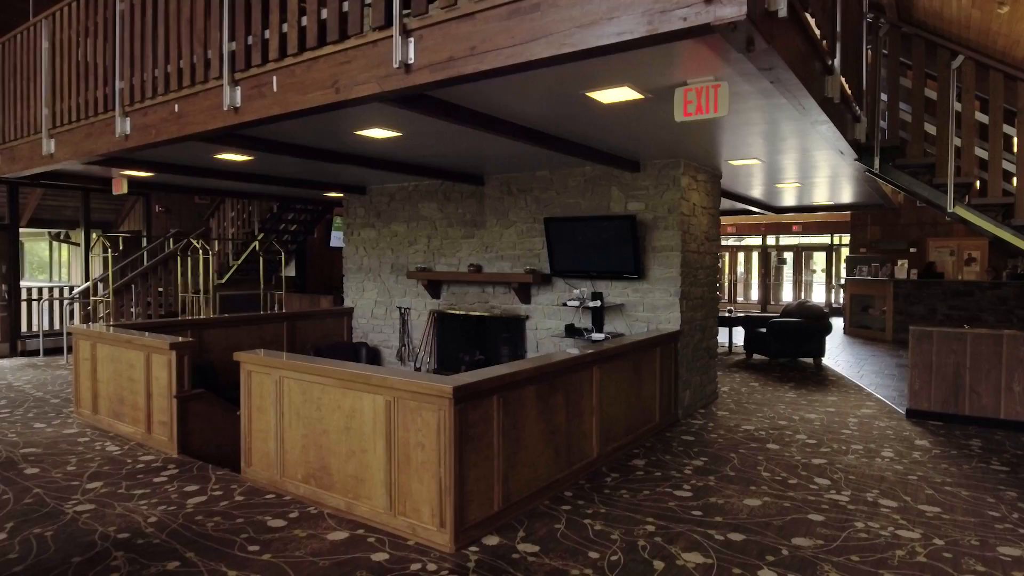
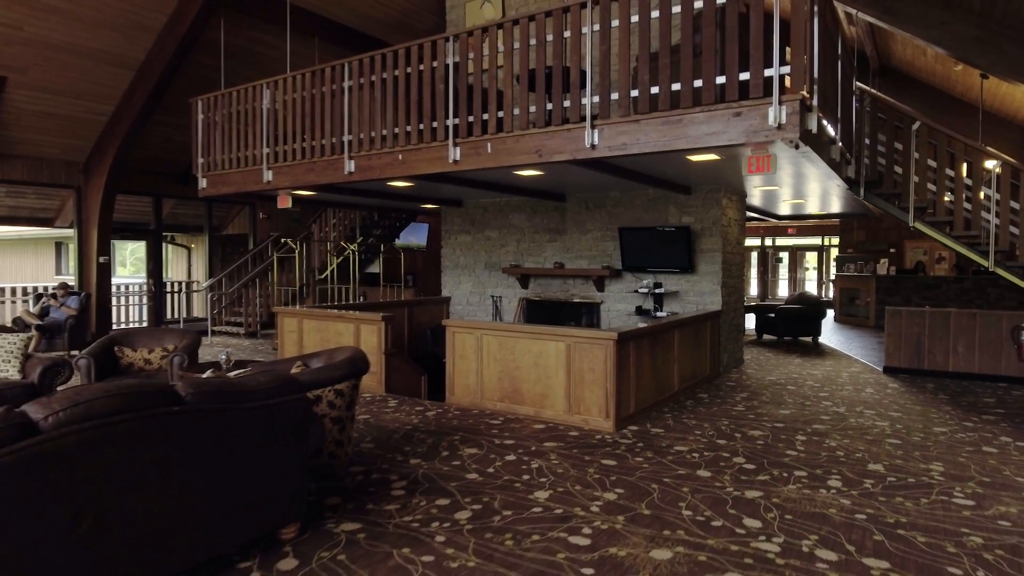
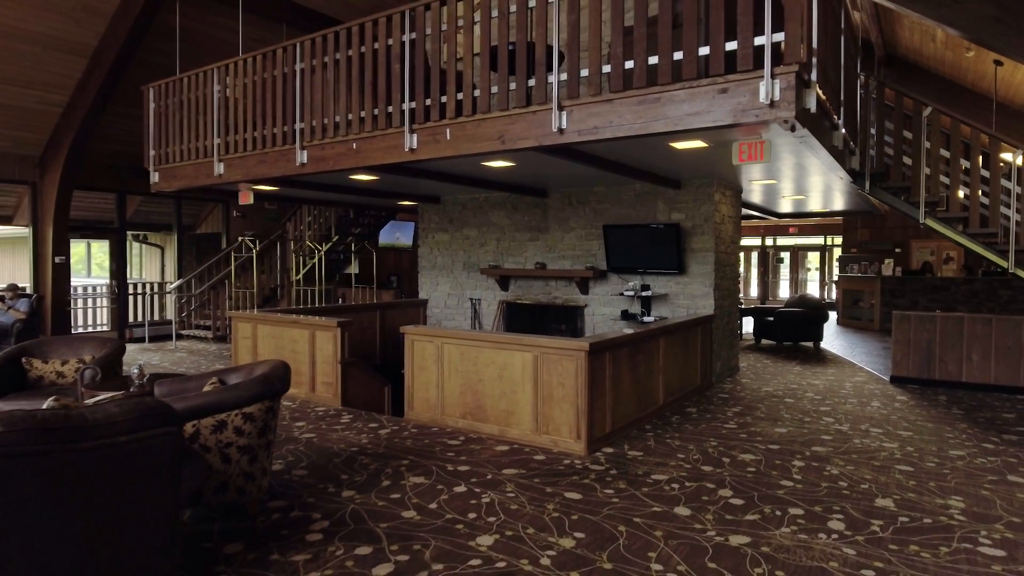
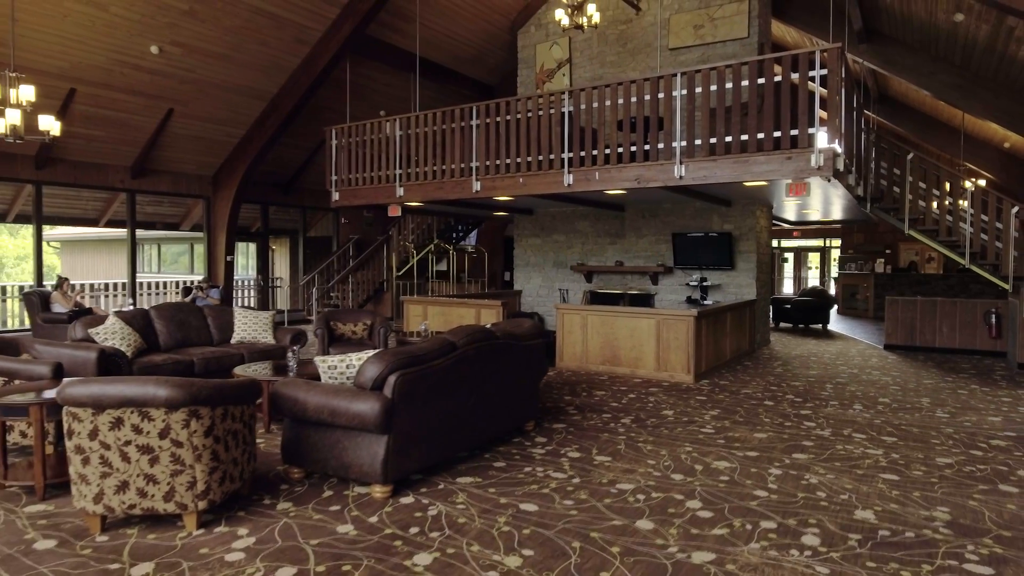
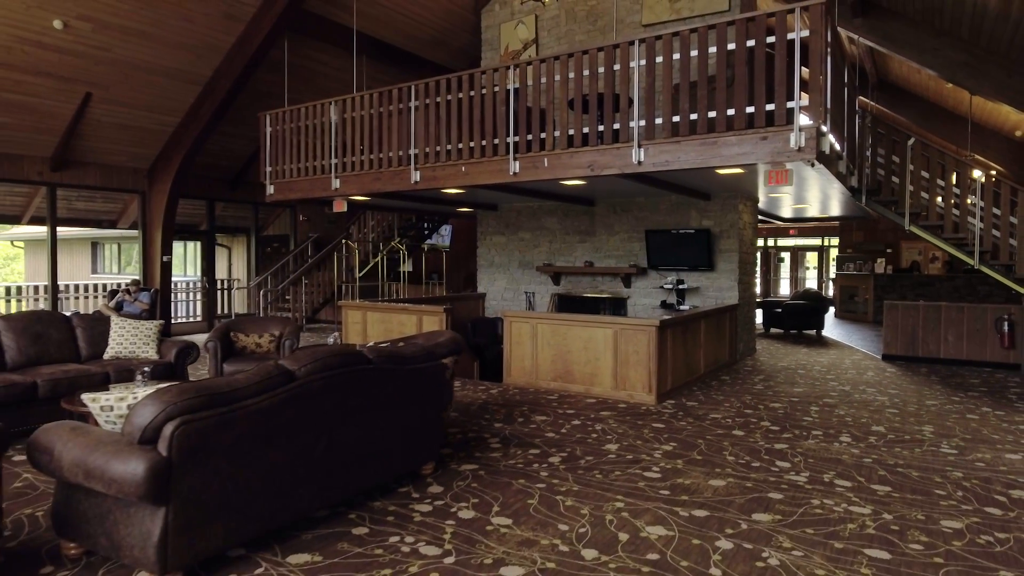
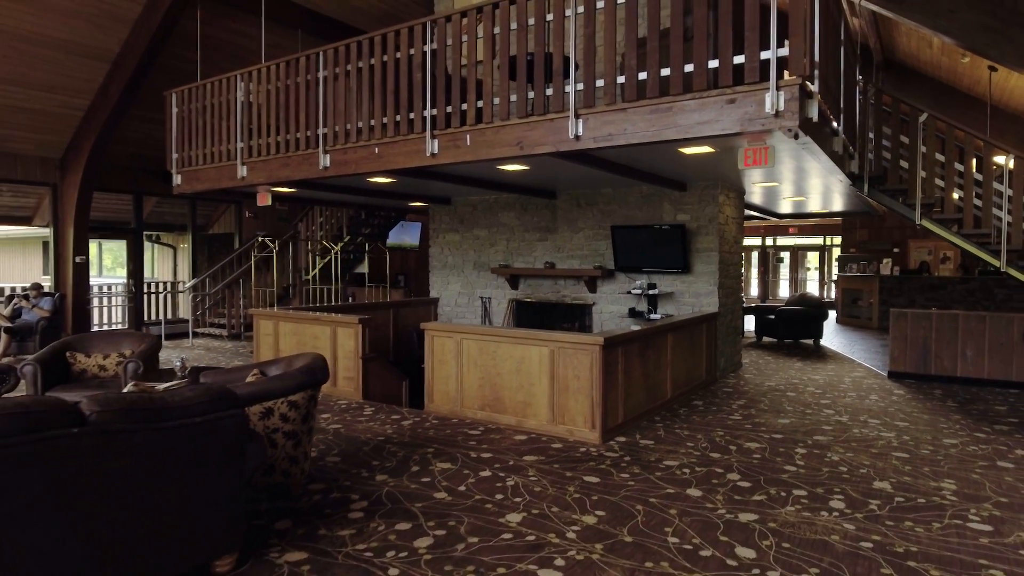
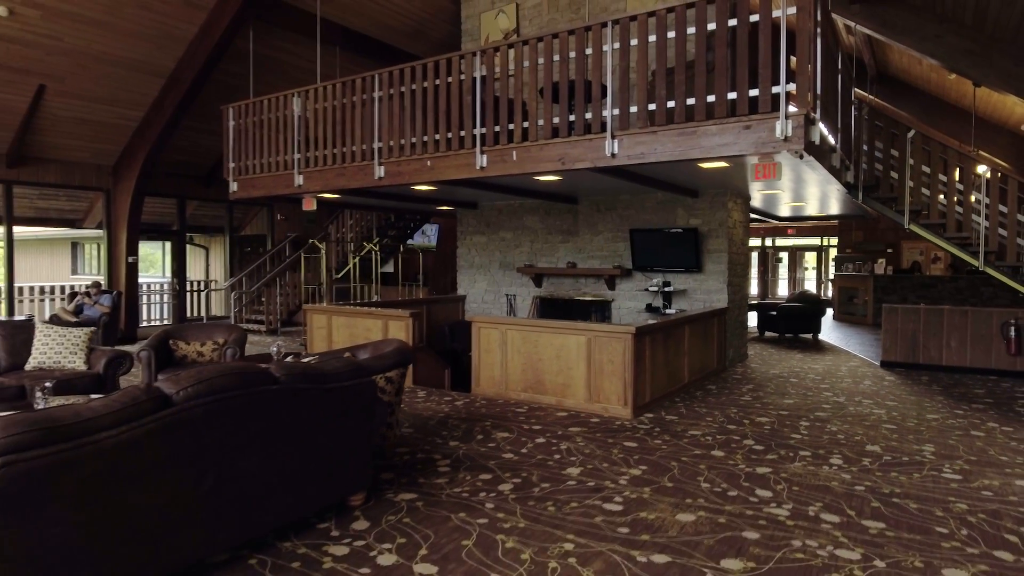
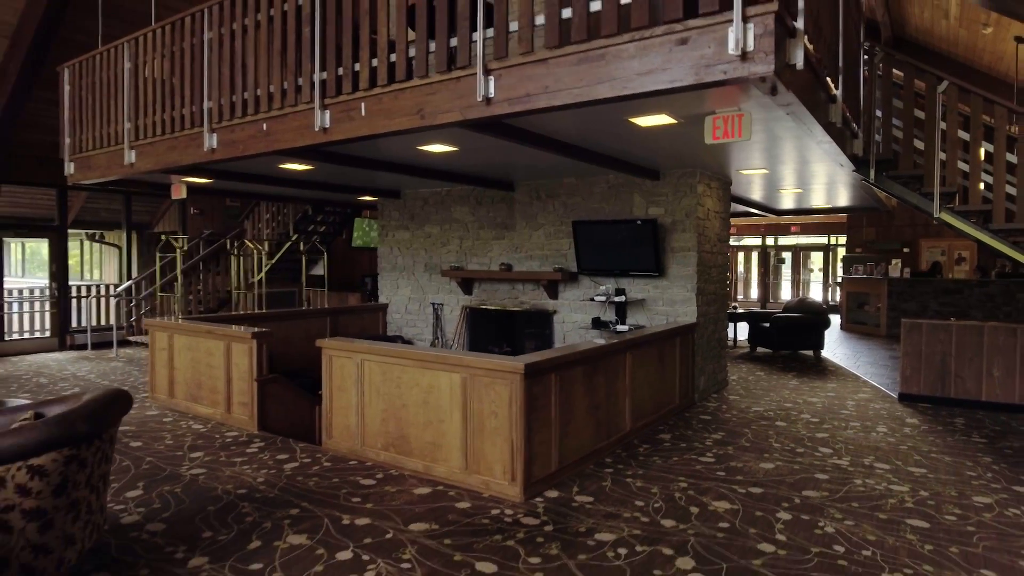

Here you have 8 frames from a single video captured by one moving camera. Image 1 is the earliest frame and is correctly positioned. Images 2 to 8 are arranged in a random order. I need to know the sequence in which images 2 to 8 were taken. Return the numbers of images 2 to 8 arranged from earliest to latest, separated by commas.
8, 3, 6, 2, 7, 5, 4
